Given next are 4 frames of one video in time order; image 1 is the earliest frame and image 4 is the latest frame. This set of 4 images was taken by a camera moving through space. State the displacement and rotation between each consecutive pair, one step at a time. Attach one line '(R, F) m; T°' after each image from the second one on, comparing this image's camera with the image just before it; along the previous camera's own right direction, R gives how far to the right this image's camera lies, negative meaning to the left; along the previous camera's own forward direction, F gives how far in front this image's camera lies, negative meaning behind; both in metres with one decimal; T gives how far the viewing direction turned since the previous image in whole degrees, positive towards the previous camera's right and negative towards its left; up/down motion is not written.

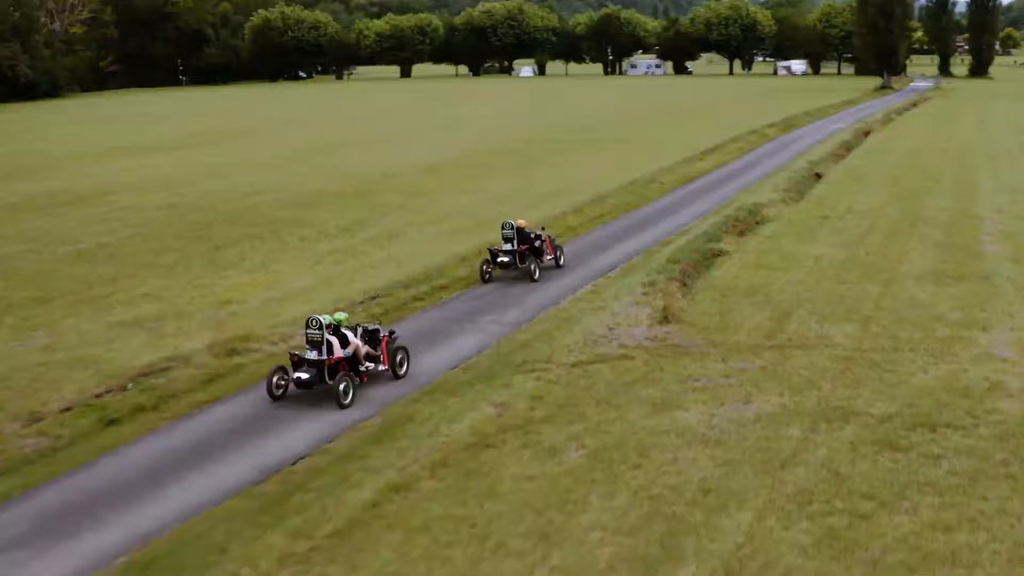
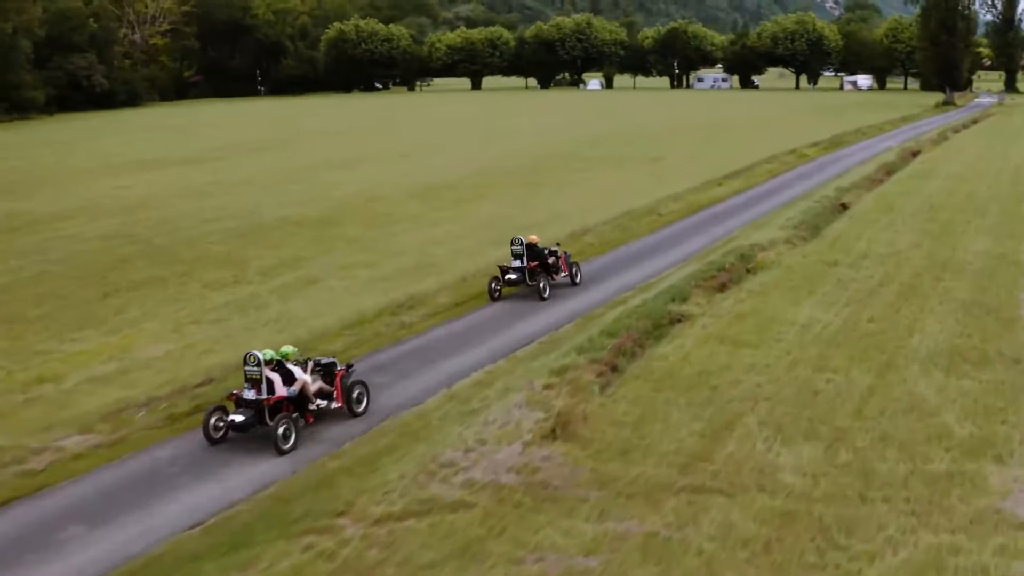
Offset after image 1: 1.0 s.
(+4.1, +4.6) m; -4°
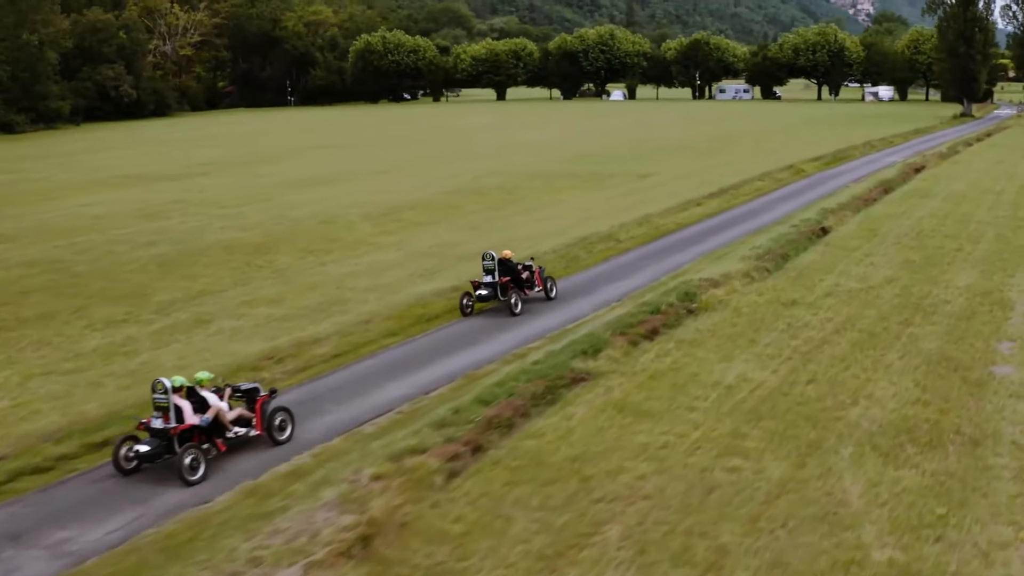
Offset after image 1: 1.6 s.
(+3.6, +2.9) m; -2°
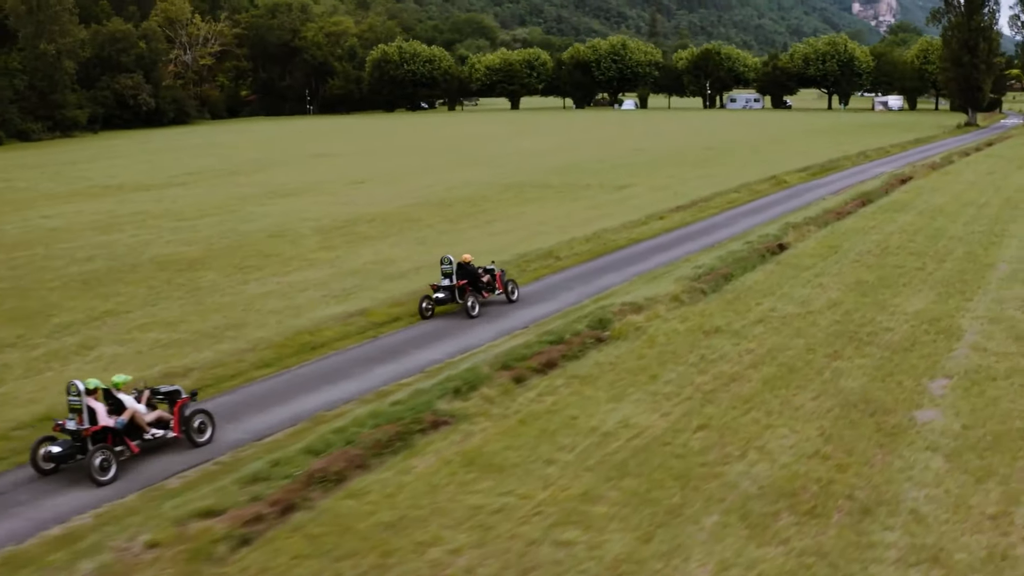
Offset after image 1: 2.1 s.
(+3.4, +1.9) m; -2°
